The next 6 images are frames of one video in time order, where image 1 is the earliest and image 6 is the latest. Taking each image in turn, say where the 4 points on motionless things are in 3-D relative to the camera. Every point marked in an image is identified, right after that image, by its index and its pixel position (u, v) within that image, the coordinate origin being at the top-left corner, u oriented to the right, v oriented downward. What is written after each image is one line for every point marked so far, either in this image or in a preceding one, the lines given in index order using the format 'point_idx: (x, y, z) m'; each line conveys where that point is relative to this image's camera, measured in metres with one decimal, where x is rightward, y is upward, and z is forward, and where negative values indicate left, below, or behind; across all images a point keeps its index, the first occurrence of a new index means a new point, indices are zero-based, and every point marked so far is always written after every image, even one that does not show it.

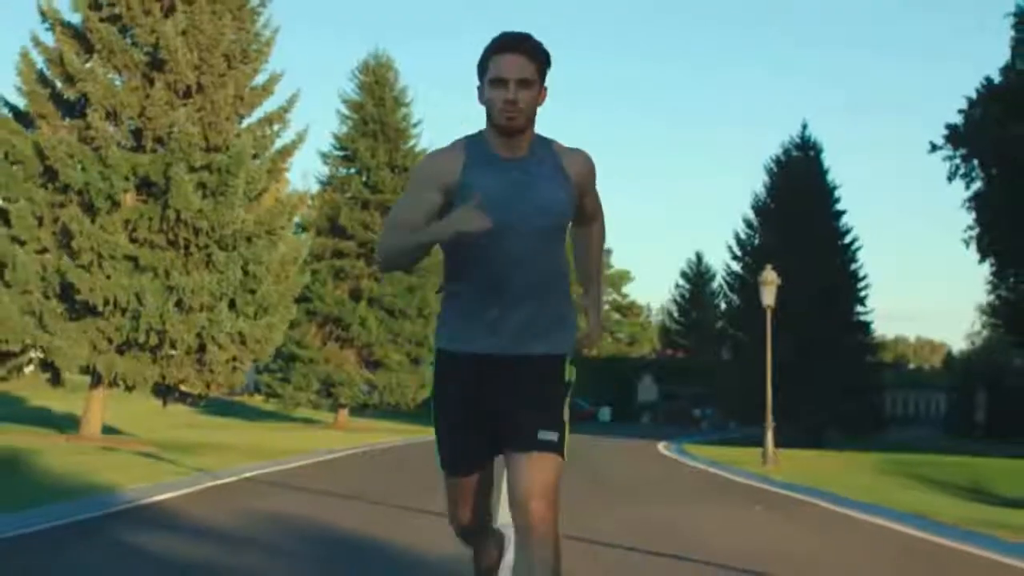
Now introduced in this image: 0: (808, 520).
0: (+3.5, -2.6, +17.1) m
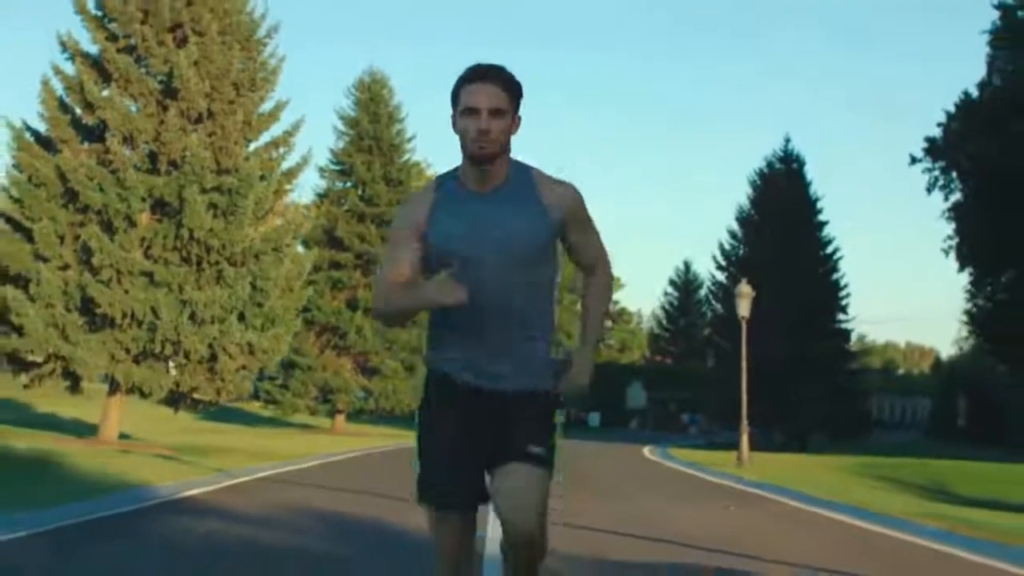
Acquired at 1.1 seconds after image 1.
0: (+3.4, -2.8, +18.5) m
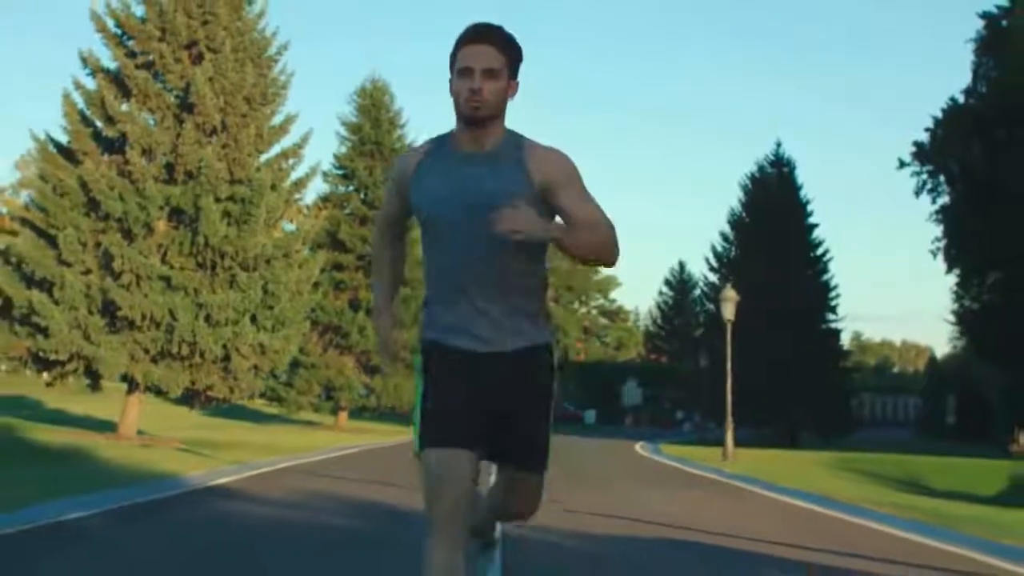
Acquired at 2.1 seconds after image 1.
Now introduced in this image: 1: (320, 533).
0: (+3.3, -2.9, +19.7) m
1: (-1.6, -2.1, +12.4) m
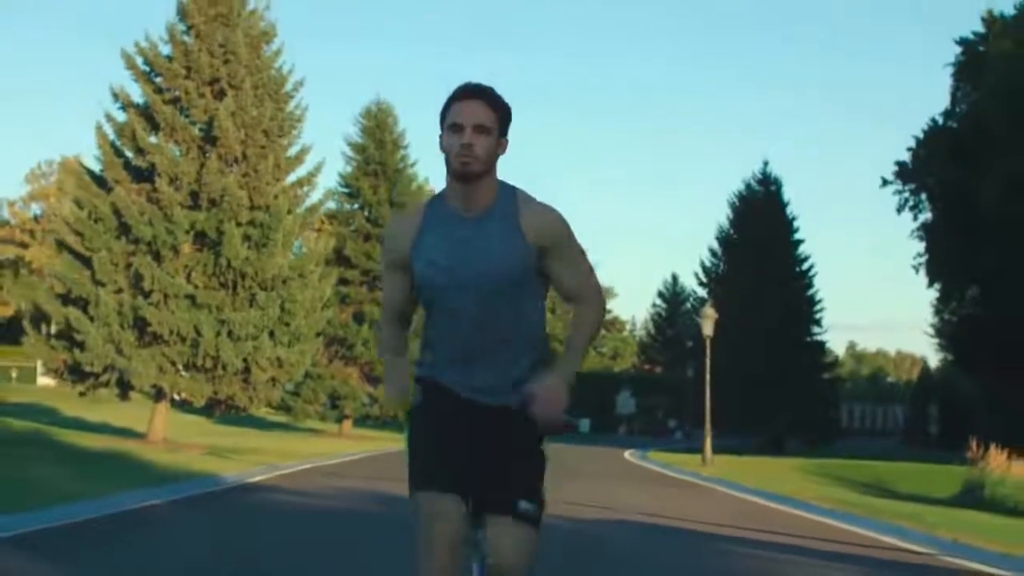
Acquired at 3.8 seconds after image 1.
0: (+3.3, -3.2, +21.7) m
1: (-1.7, -2.3, +14.3) m
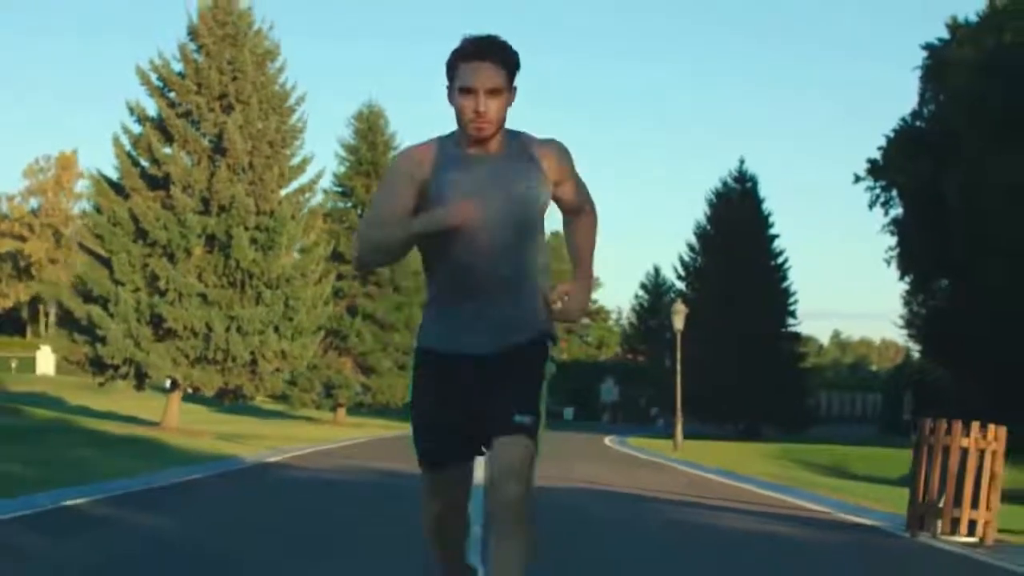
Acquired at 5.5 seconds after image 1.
0: (+3.0, -3.2, +23.9) m
1: (-1.9, -2.4, +16.5) m
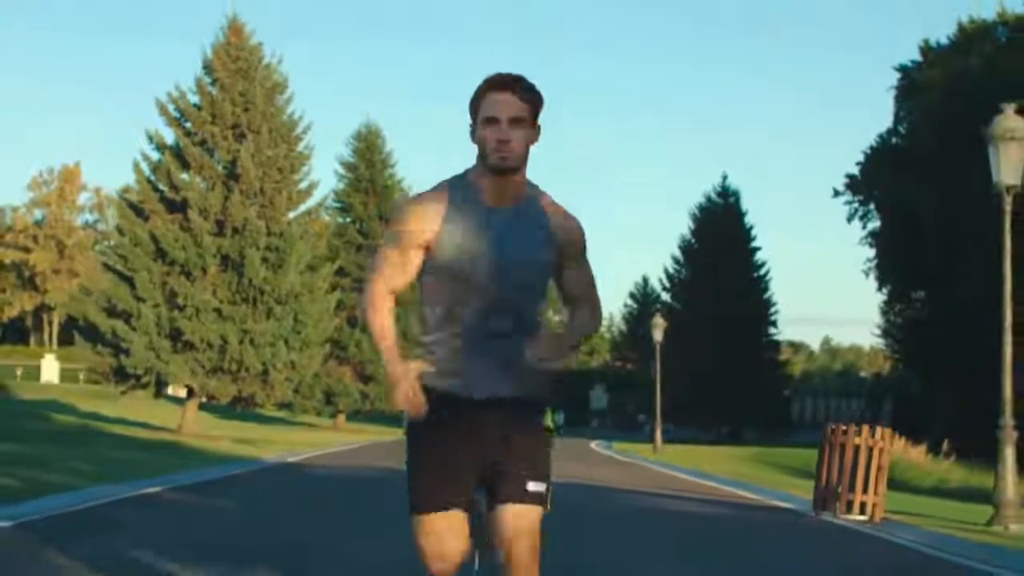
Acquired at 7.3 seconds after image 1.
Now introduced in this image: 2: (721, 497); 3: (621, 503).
0: (+2.9, -3.5, +26.1) m
1: (-2.0, -2.6, +18.6) m
2: (+2.8, -2.9, +19.4) m
3: (+1.3, -2.6, +17.4) m
